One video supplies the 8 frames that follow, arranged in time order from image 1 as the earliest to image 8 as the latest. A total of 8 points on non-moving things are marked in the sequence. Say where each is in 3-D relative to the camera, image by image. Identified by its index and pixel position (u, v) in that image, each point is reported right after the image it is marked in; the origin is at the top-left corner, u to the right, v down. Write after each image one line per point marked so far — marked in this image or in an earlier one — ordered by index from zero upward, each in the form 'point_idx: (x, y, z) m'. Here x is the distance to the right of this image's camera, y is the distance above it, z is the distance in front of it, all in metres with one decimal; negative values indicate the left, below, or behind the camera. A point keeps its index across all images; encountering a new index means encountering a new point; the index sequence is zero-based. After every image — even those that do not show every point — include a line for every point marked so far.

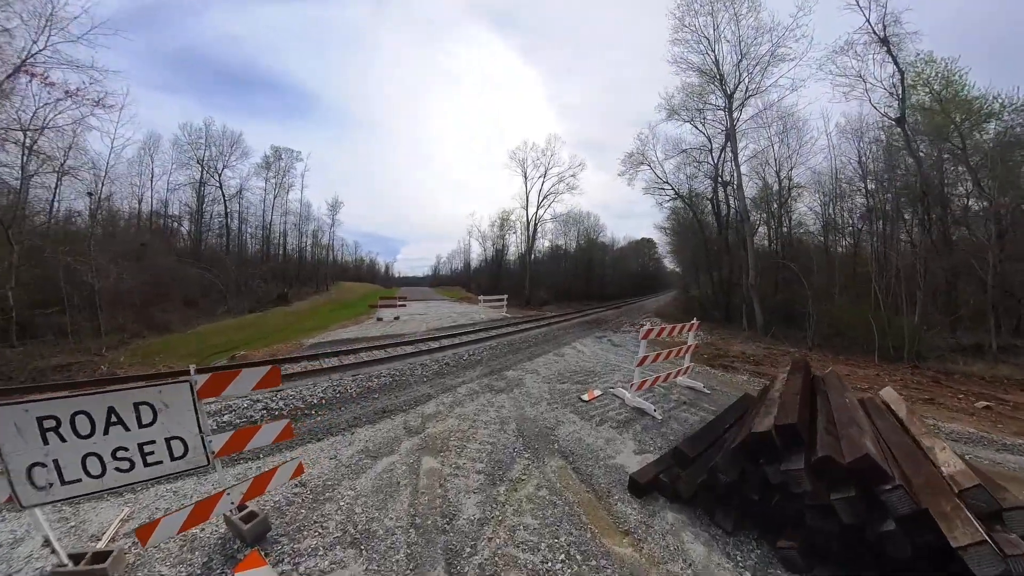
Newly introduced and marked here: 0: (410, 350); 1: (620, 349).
0: (-3.1, -1.8, +10.6) m
1: (+3.0, -1.8, +10.1) m
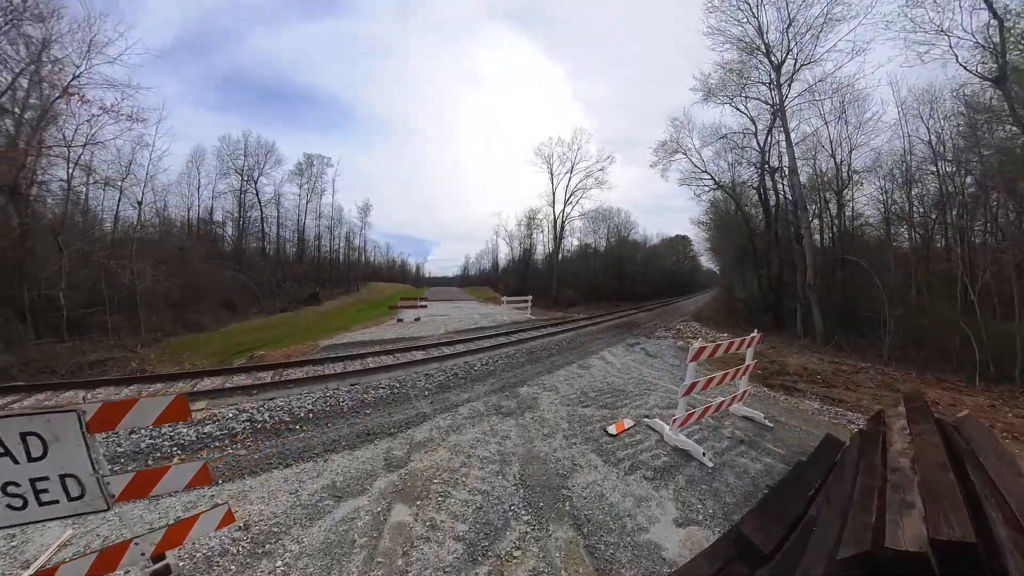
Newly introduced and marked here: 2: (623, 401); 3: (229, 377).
0: (-2.6, -1.8, +9.8) m
1: (+3.5, -1.9, +8.8) m
2: (+1.9, -1.9, +5.8) m
3: (-8.4, -2.5, +9.5) m
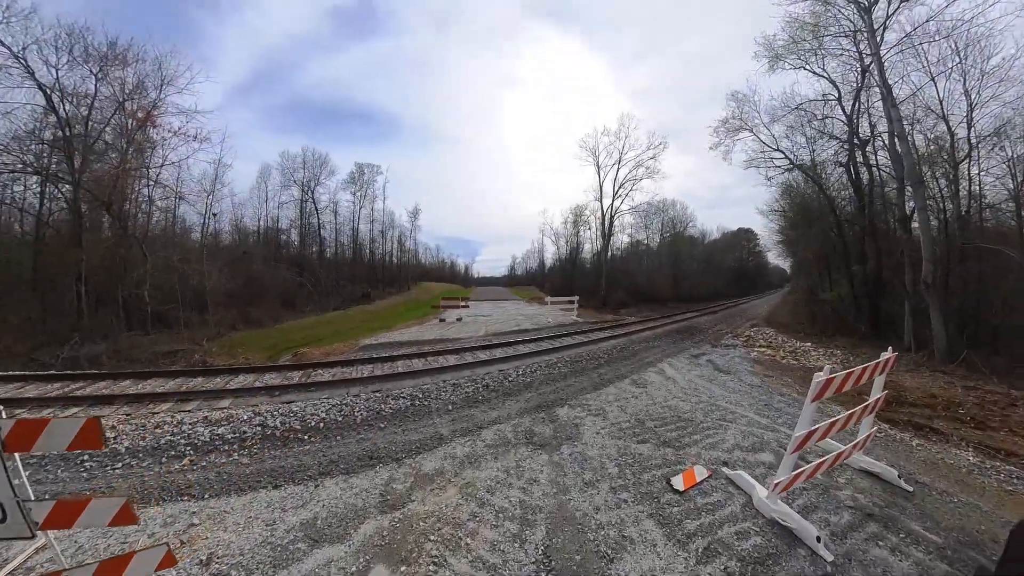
0: (-1.6, -1.9, +9.1) m
1: (+4.3, -1.9, +7.3) m
2: (+2.3, -2.0, +4.6) m
3: (-7.3, -2.5, +9.6) m
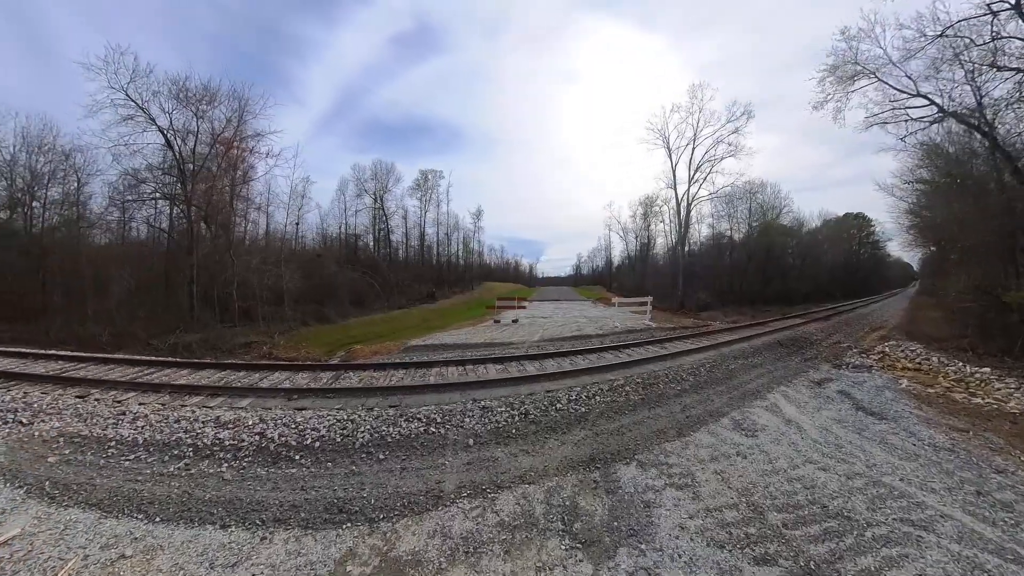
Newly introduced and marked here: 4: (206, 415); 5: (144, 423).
0: (-0.4, -1.8, +7.7) m
1: (+5.0, -2.0, +4.8) m
2: (+2.5, -2.0, +2.5) m
3: (-6.0, -2.4, +9.3) m
4: (-6.8, -2.7, +7.6) m
5: (-8.1, -2.9, +7.6) m
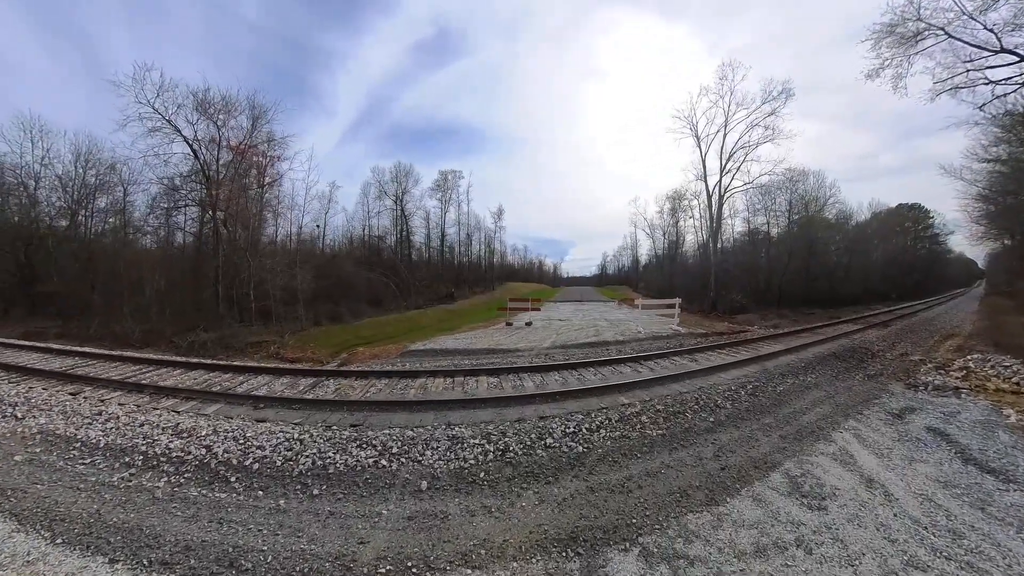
0: (-0.5, -1.8, +6.6) m
1: (+4.6, -2.0, +3.3) m
2: (+2.0, -2.0, +1.2) m
3: (-6.0, -2.4, +8.6) m
4: (-6.9, -2.7, +7.0) m
5: (-8.2, -2.8, +7.2) m
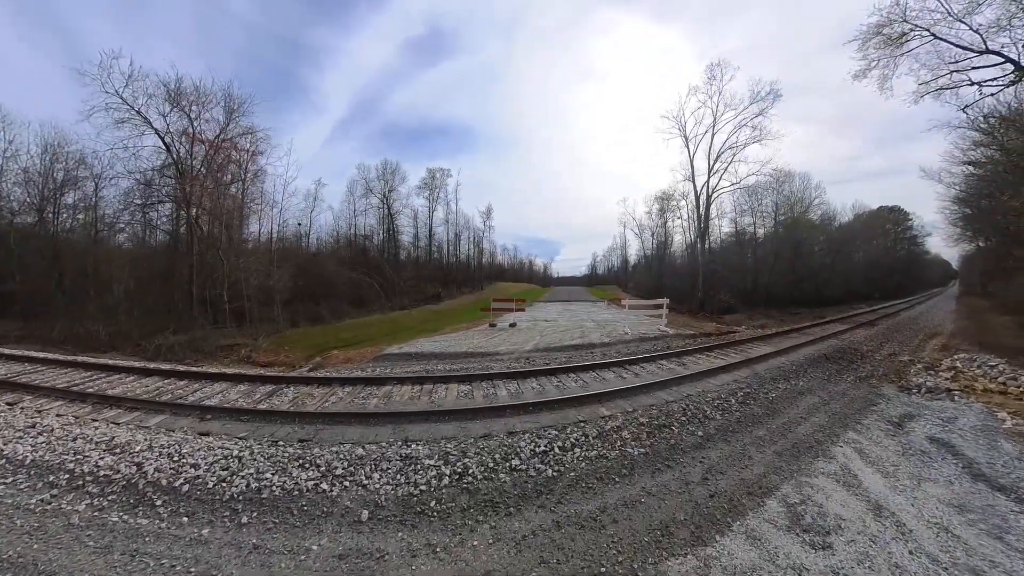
0: (-1.0, -1.8, +6.1) m
1: (+4.2, -2.0, +2.9) m
2: (+1.7, -2.0, +0.7) m
3: (-6.5, -2.4, +8.0) m
4: (-7.4, -2.7, +6.3) m
5: (-8.7, -2.8, +6.4) m
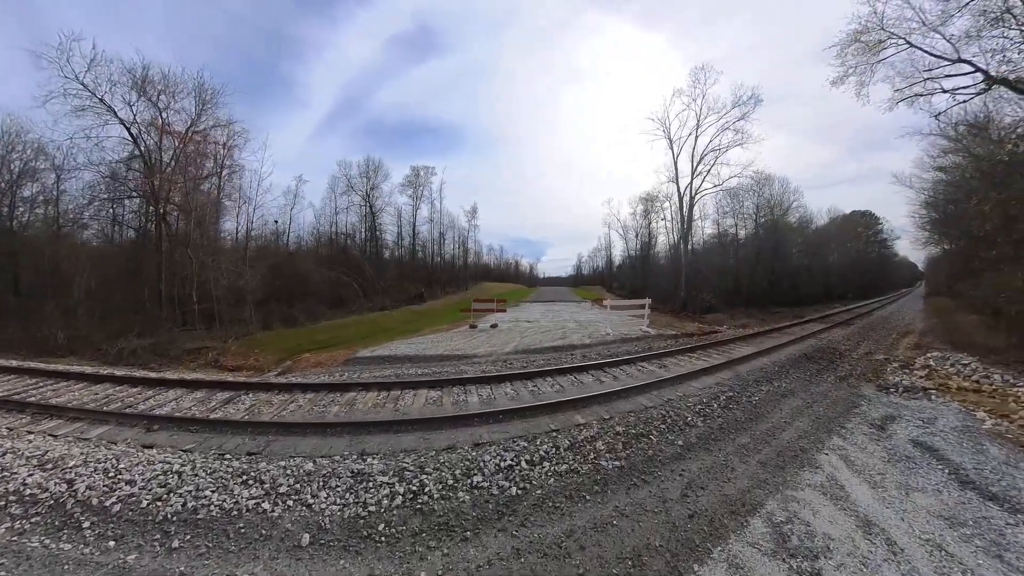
0: (-1.5, -1.8, +5.7) m
1: (+3.9, -2.0, +2.7) m
2: (+1.4, -2.0, +0.5) m
3: (-7.0, -2.4, +7.4) m
4: (-7.8, -2.7, +5.7) m
5: (-9.2, -2.8, +5.8) m
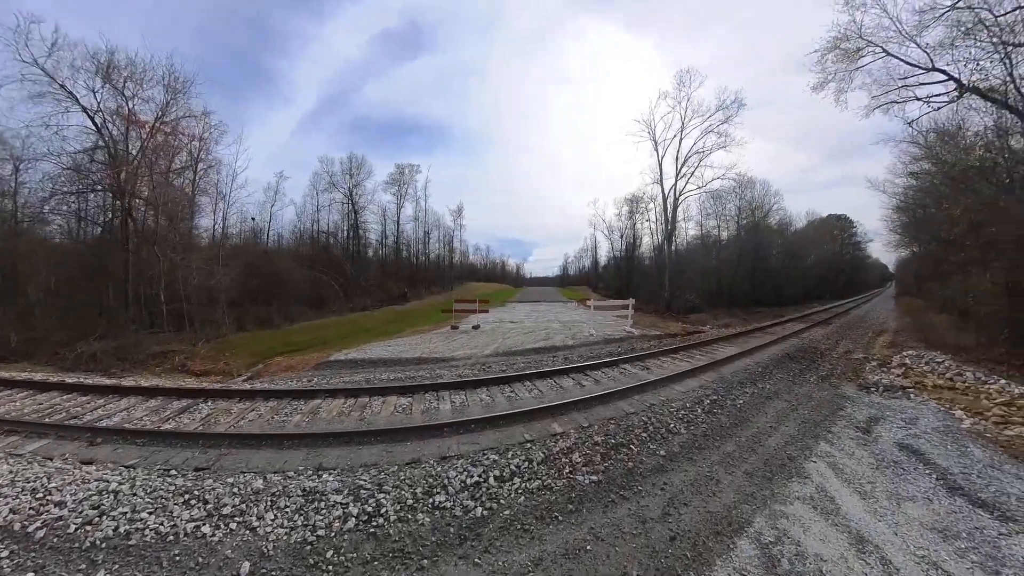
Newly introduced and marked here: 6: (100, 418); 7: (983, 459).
0: (-1.8, -1.8, +5.3) m
1: (+3.7, -2.0, +2.5) m
2: (+1.2, -1.9, +0.2) m
3: (-7.4, -2.4, +6.8) m
4: (-8.2, -2.7, +5.1) m
5: (-9.5, -2.8, +5.1) m
6: (-7.8, -2.4, +6.5) m
7: (+5.8, -2.1, +4.2) m
